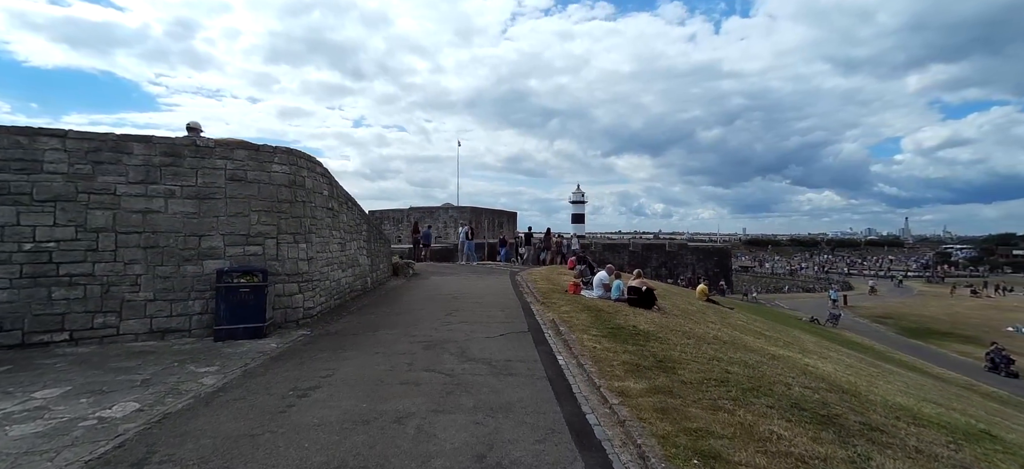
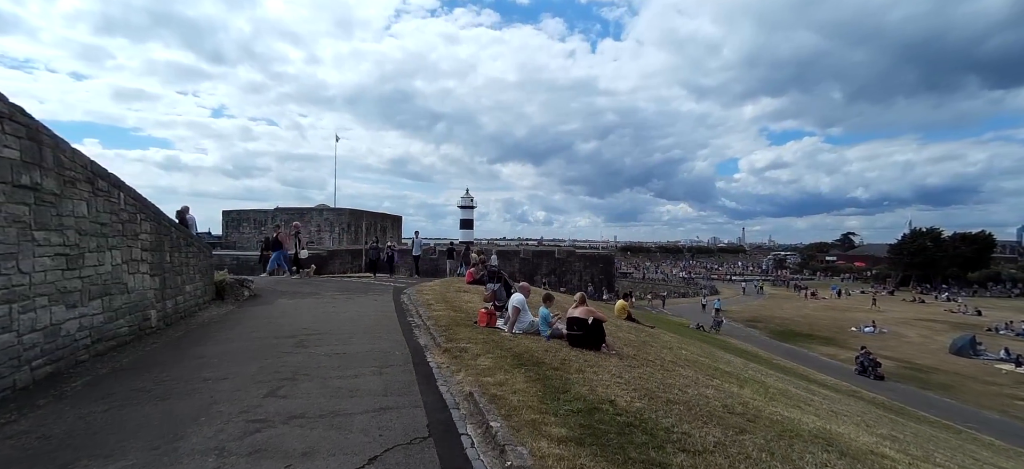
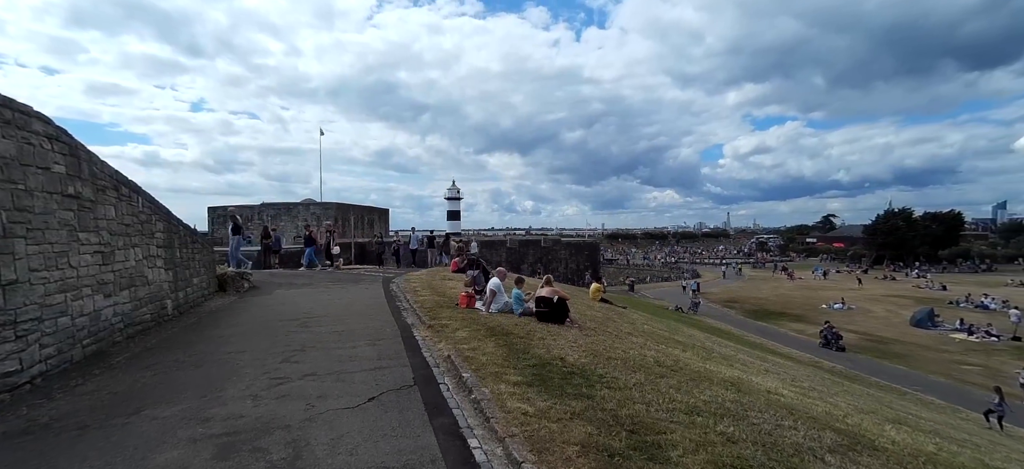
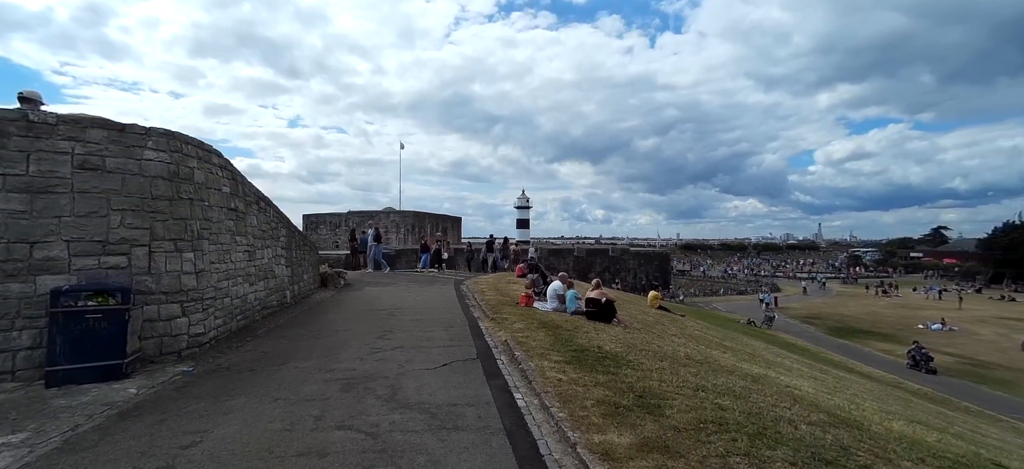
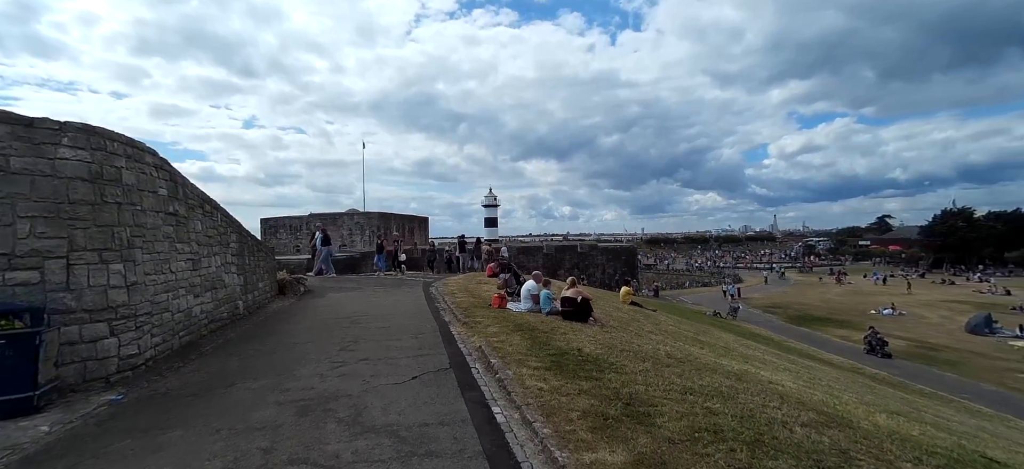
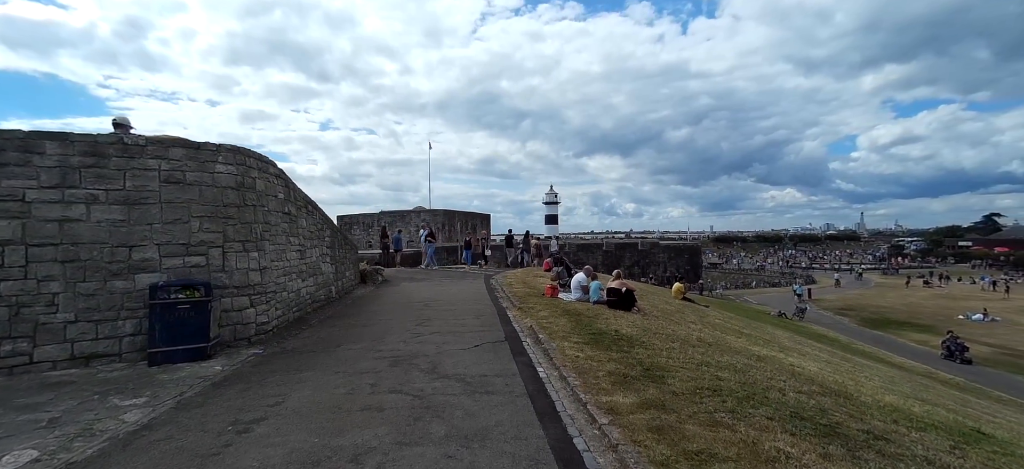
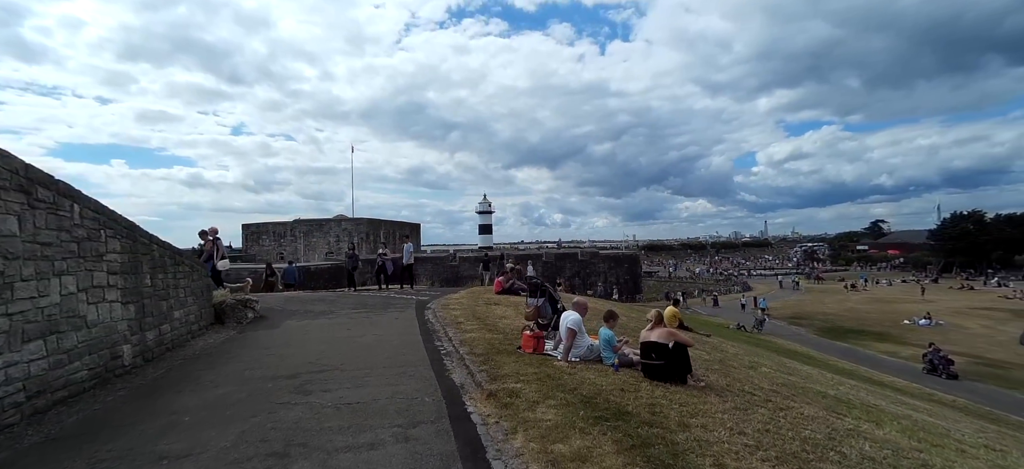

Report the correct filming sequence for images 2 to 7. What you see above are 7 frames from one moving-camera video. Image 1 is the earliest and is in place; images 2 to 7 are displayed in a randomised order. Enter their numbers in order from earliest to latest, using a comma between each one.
6, 4, 5, 3, 2, 7
